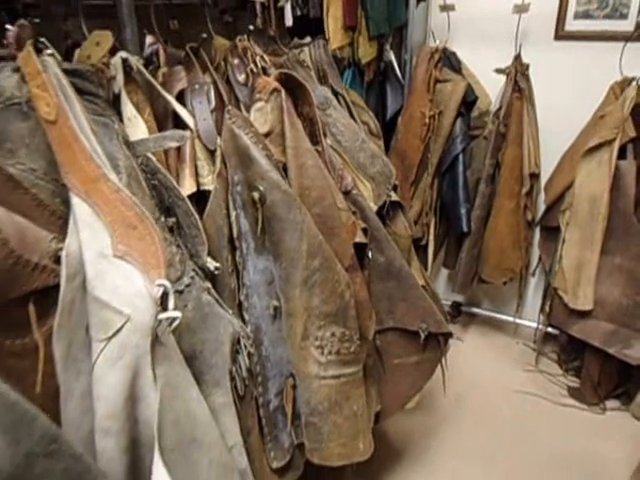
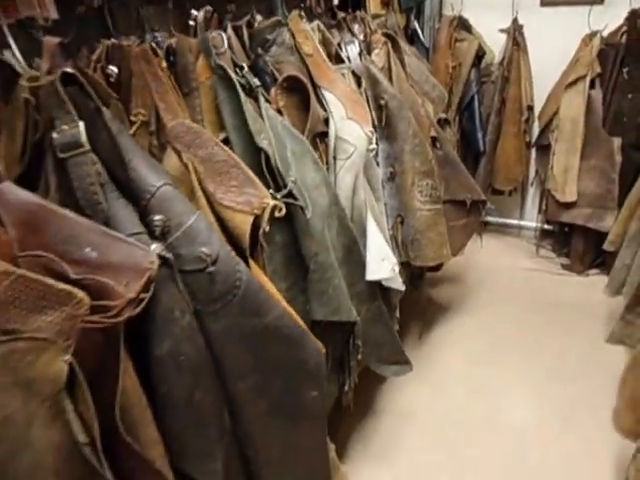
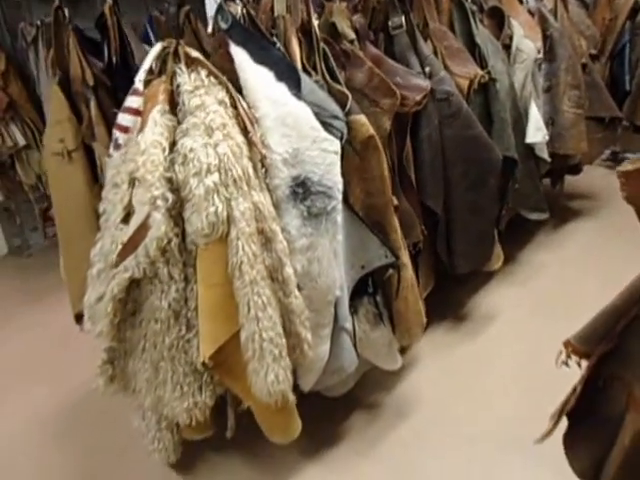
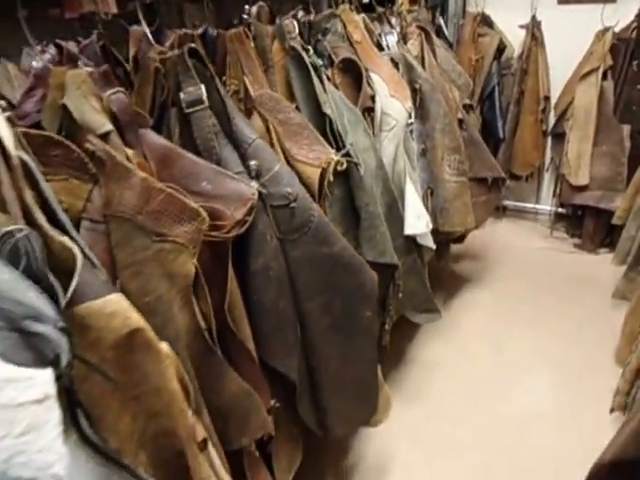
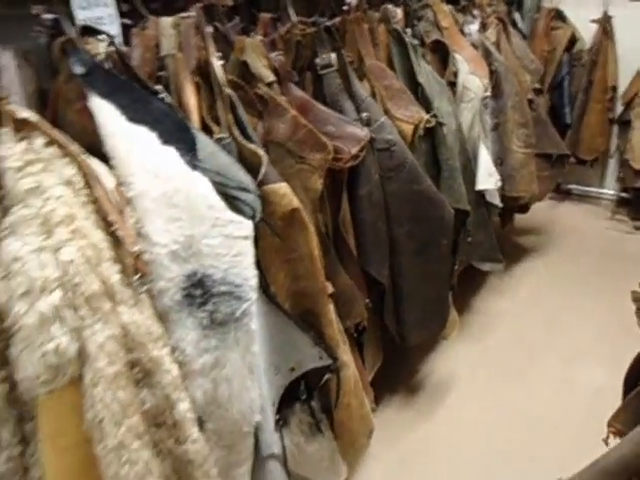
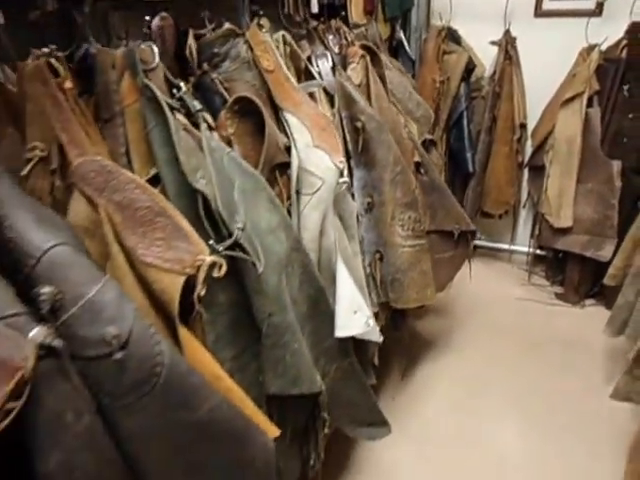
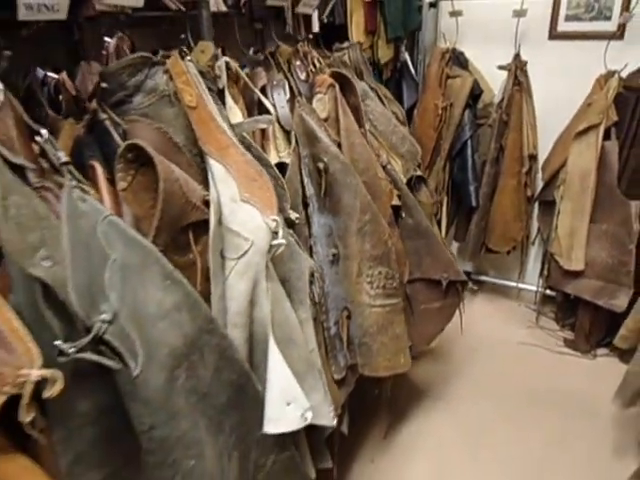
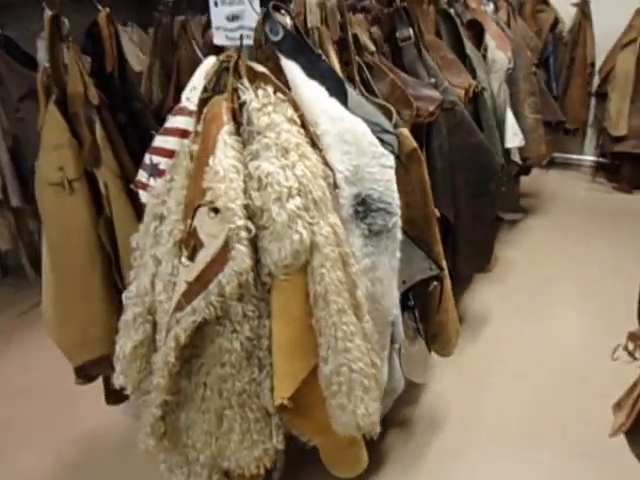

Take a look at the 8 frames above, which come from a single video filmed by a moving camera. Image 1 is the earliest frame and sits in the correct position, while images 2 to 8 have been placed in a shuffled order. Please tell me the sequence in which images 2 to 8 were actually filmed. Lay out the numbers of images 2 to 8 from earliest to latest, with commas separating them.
7, 6, 2, 4, 5, 3, 8
